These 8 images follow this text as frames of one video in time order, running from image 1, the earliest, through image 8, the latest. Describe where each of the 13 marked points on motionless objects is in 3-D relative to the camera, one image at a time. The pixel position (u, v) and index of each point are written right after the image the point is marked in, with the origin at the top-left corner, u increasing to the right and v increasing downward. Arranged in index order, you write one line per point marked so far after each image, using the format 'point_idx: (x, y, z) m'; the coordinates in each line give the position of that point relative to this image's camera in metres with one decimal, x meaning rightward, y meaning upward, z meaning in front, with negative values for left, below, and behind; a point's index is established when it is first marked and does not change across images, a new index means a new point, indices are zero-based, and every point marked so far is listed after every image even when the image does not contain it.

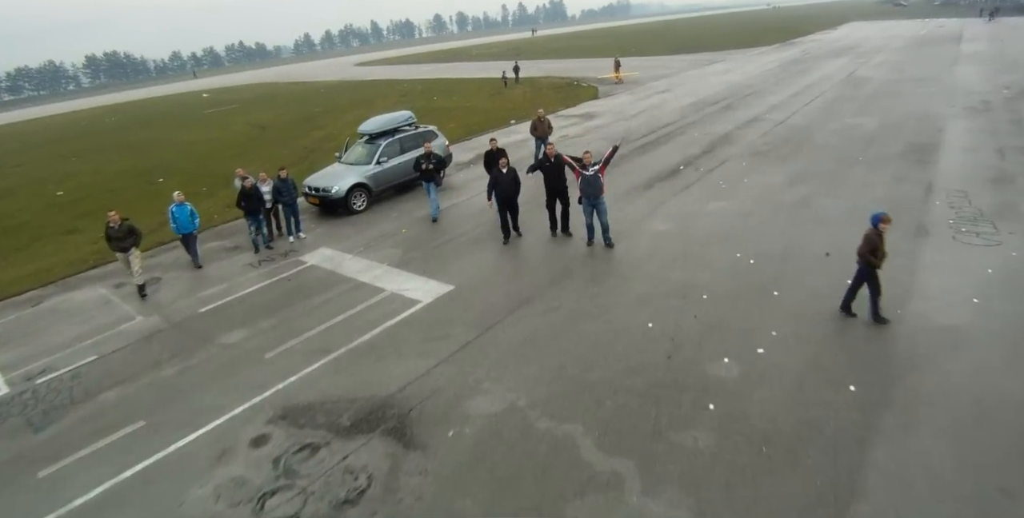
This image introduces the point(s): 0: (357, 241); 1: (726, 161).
0: (-3.8, +0.4, +13.4) m
1: (+6.3, +3.0, +15.8) m
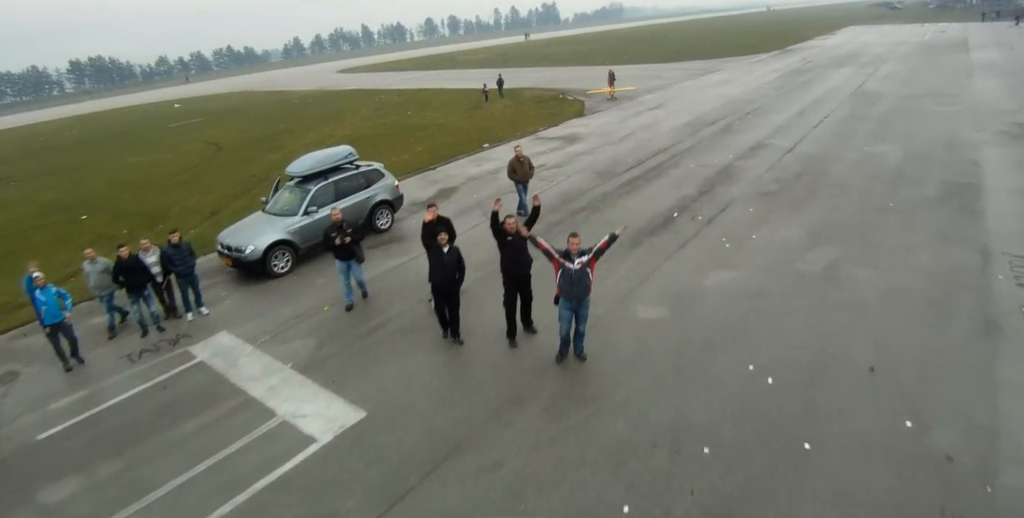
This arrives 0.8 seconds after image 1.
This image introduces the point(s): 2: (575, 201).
0: (-4.8, -1.2, +10.7) m
1: (+5.3, +1.4, +13.2) m
2: (+1.7, +1.6, +14.3) m
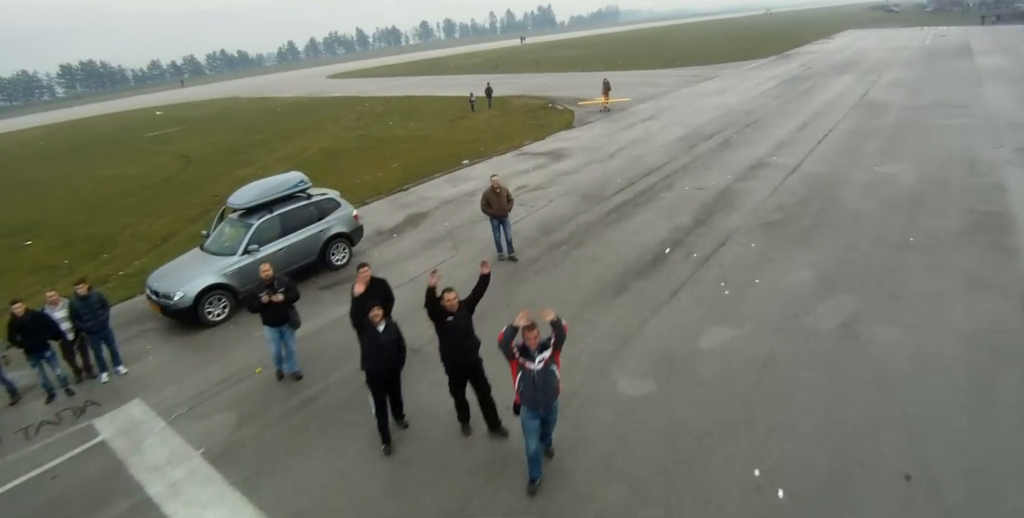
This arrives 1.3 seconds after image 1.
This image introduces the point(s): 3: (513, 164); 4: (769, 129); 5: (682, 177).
0: (-5.4, -2.1, +9.2) m
1: (+4.7, +0.6, +11.7) m
2: (+1.0, +0.7, +12.8) m
3: (0.0, +3.3, +18.8) m
4: (+9.3, +4.7, +19.8) m
5: (+4.8, +2.4, +15.5) m
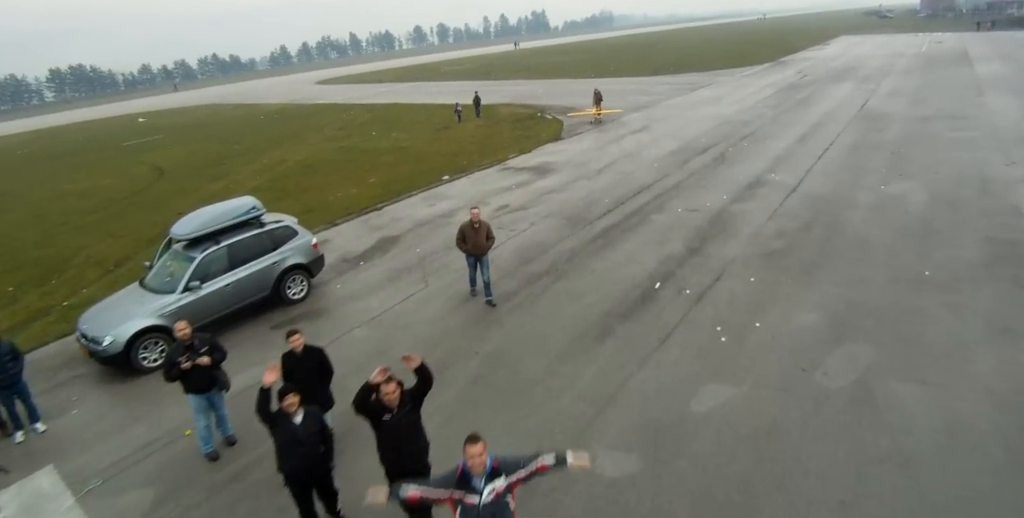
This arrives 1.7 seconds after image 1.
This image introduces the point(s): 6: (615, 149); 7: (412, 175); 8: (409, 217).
0: (-5.9, -2.8, +8.0) m
1: (+4.2, -0.1, +10.6) m
2: (+0.5, 0.0, +11.7) m
3: (-0.6, +2.6, +17.7) m
4: (+8.7, +4.0, +18.8) m
5: (+4.3, +1.7, +14.4) m
6: (+3.7, +4.0, +19.6) m
7: (-3.6, +3.0, +19.7) m
8: (-2.9, +1.2, +15.4) m
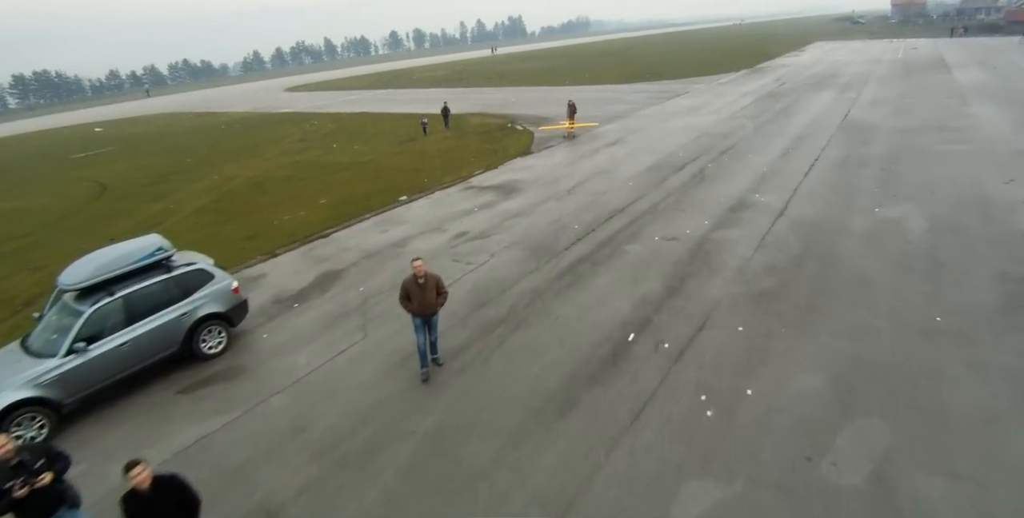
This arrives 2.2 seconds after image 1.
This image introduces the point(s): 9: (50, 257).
0: (-6.6, -3.6, +6.3) m
1: (+3.3, -0.8, +9.2) m
2: (-0.3, -0.8, +10.2) m
3: (-1.7, +1.7, +16.1) m
4: (+7.6, +3.3, +17.6) m
5: (+3.3, +0.9, +13.0) m
6: (+2.5, +3.1, +18.2) m
7: (-4.8, +2.1, +18.1) m
8: (-3.9, +0.3, +13.8) m
9: (-14.6, +0.2, +17.3) m
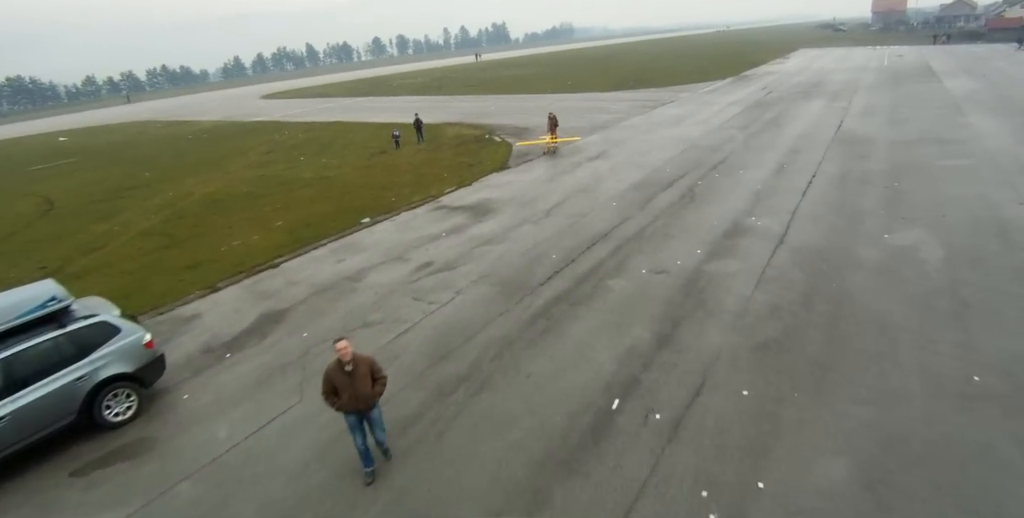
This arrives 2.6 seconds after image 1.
0: (-7.0, -4.4, +4.6) m
1: (+2.8, -1.5, +7.8) m
2: (-0.9, -1.5, +8.7) m
3: (-2.4, +0.9, +14.7) m
4: (+6.8, +2.6, +16.3) m
5: (+2.7, +0.2, +11.7) m
6: (+1.7, +2.4, +16.9) m
7: (-5.6, +1.3, +16.6) m
8: (-4.5, -0.4, +12.3) m
9: (-15.3, -0.7, +15.5) m
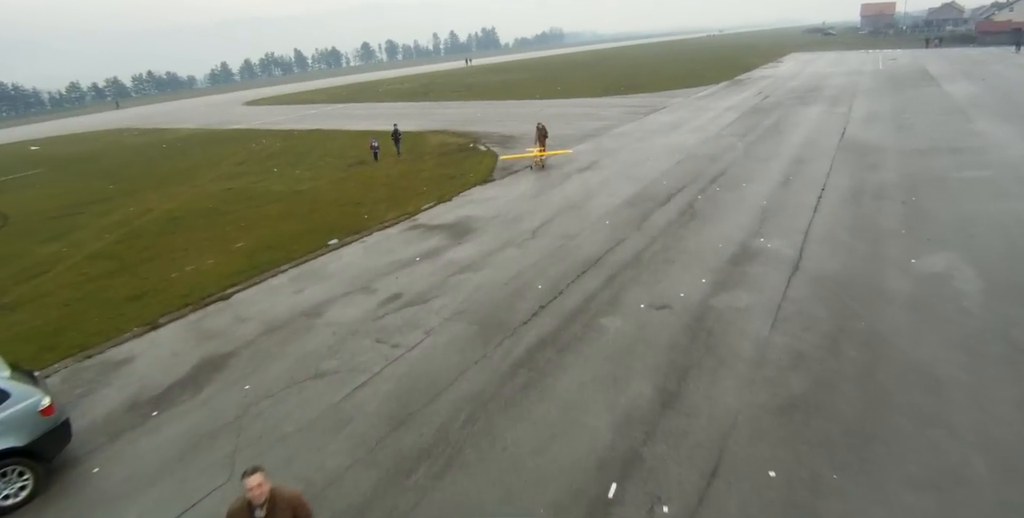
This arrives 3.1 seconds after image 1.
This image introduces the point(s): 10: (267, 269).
0: (-7.3, -4.9, +3.1) m
1: (+2.5, -2.0, +6.4) m
2: (-1.2, -2.0, +7.3) m
3: (-2.8, +0.3, +13.2) m
4: (+6.4, +2.0, +15.0) m
5: (+2.3, -0.4, +10.3) m
6: (+1.3, +1.8, +15.5) m
7: (-6.0, +0.6, +15.1) m
8: (-4.9, -1.1, +10.8) m
9: (-15.8, -1.5, +13.9) m
10: (-5.8, -0.2, +12.9) m
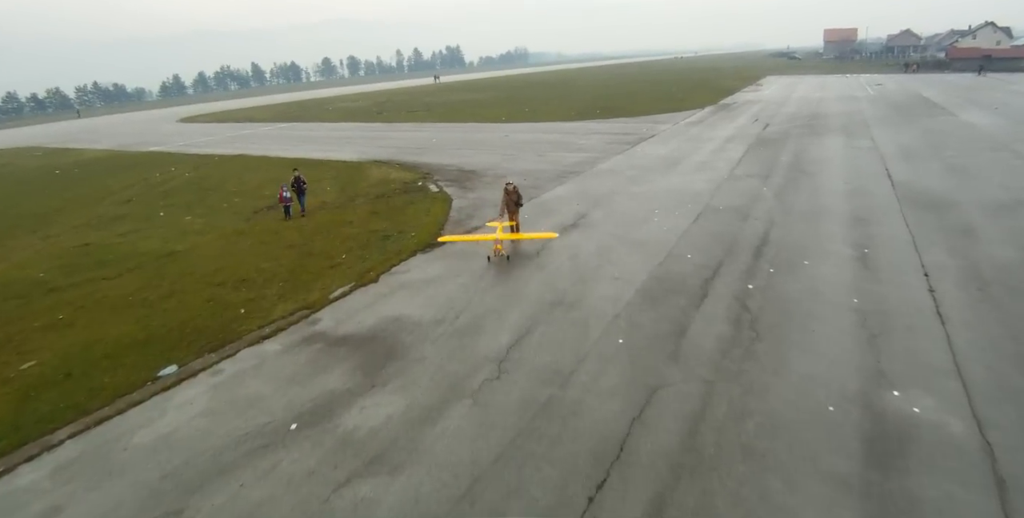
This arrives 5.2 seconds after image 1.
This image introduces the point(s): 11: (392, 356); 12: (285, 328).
0: (-7.3, -6.8, -2.7) m
1: (+2.2, -3.9, +1.3) m
2: (-1.5, -4.0, +2.0) m
3: (-3.5, -1.8, +7.9) m
4: (+5.5, -0.1, +10.3) m
5: (+1.8, -2.4, +5.2) m
6: (+0.4, -0.4, +10.4) m
7: (-6.8, -1.5, +9.5) m
8: (-5.4, -3.1, +5.3) m
9: (-16.4, -3.7, +7.6) m
10: (-6.4, -2.4, +7.3) m
11: (-1.8, -1.5, +8.3) m
12: (-3.9, -1.2, +9.4) m
